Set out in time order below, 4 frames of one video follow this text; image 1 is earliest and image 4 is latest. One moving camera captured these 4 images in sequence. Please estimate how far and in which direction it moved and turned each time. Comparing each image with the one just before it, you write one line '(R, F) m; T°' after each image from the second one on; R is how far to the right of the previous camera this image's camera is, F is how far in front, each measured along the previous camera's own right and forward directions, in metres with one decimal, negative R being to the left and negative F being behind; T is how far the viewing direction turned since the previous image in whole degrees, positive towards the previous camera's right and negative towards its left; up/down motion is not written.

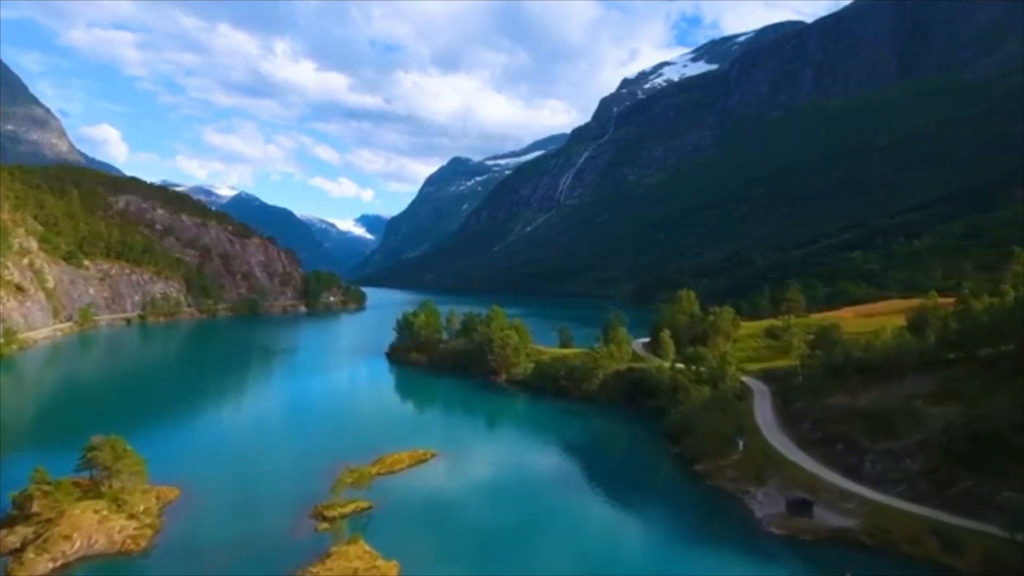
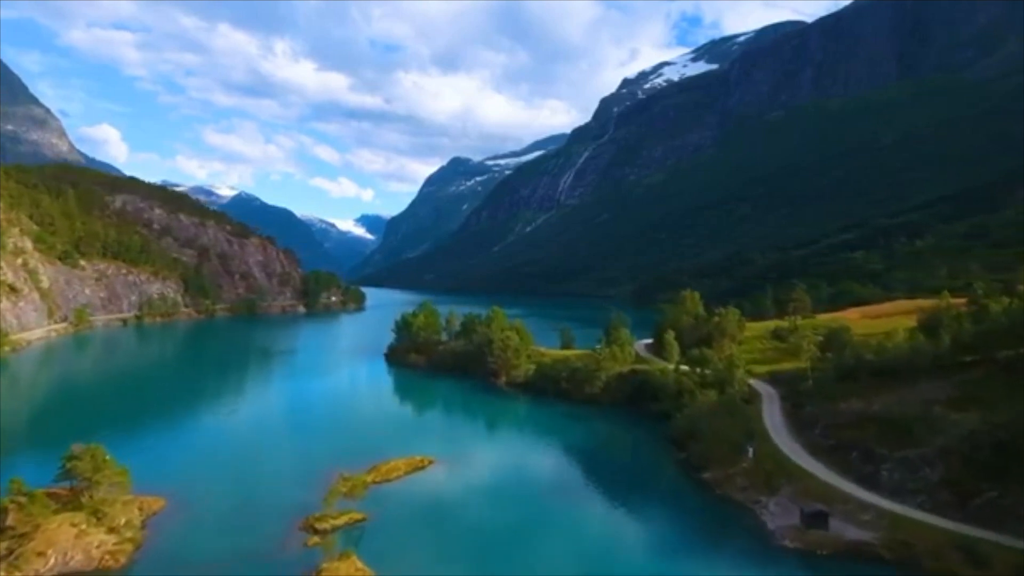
(0.0, +1.7) m; 0°
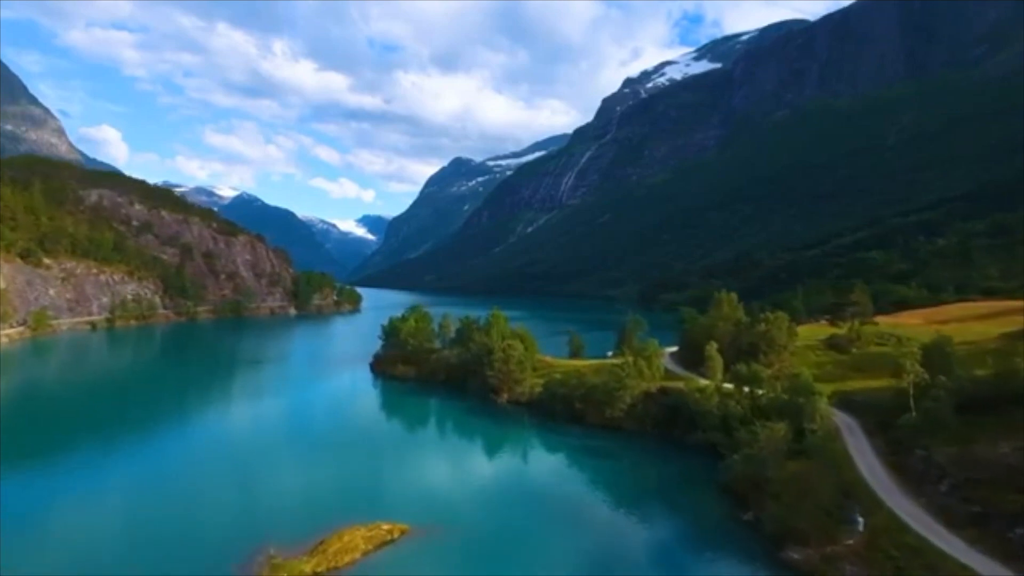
(-0.2, +12.8) m; 0°
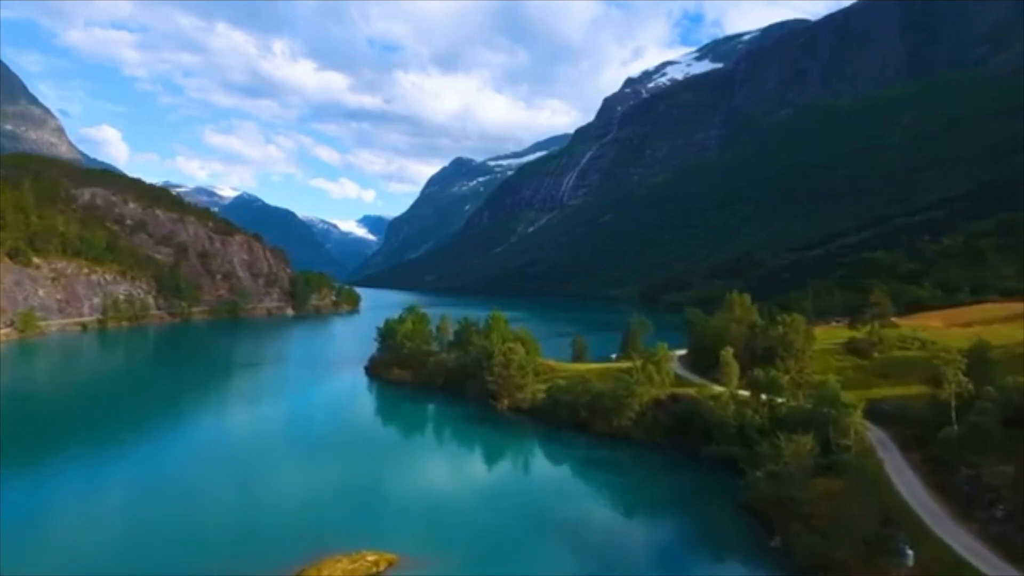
(-0.1, +3.5) m; 0°
